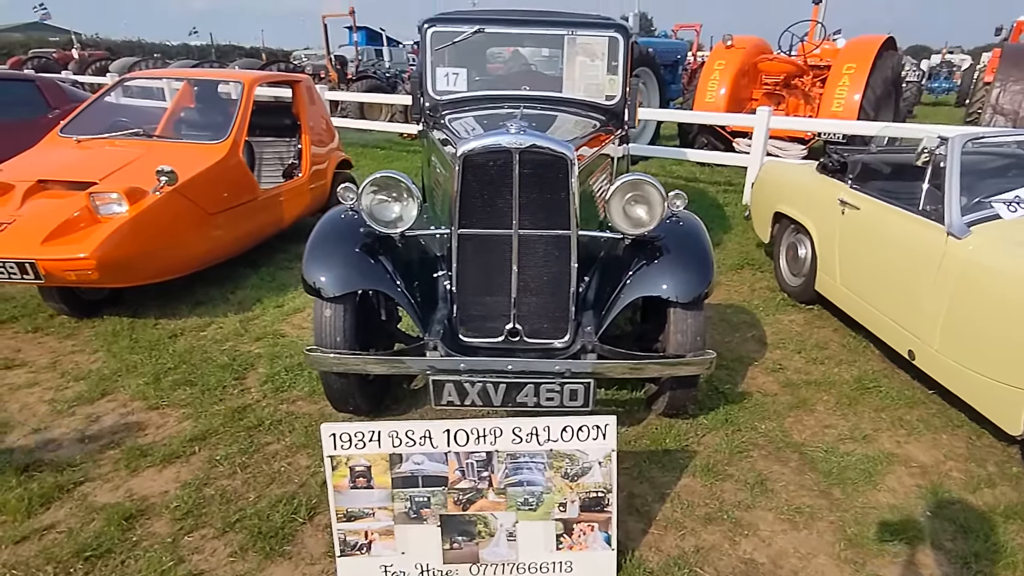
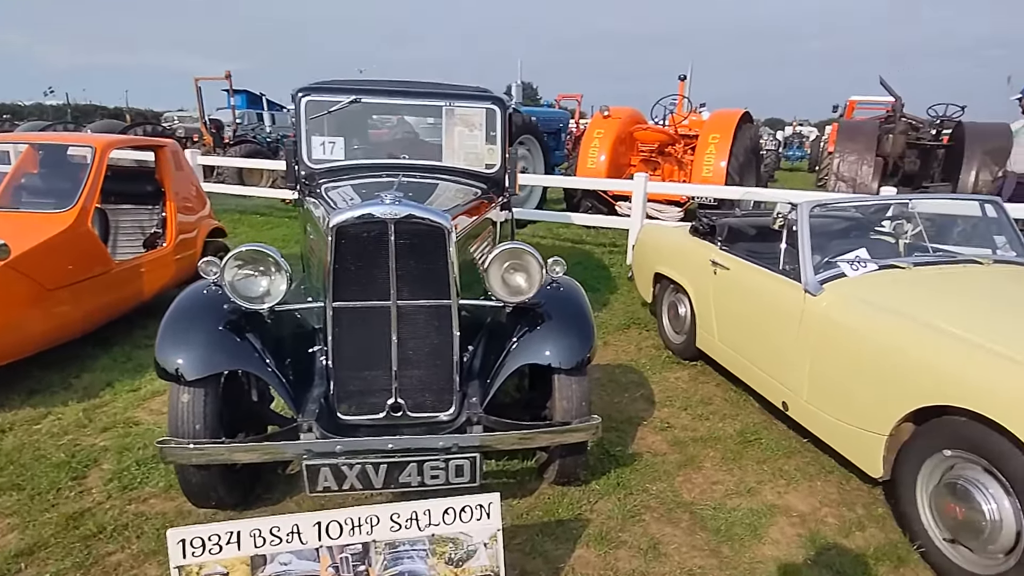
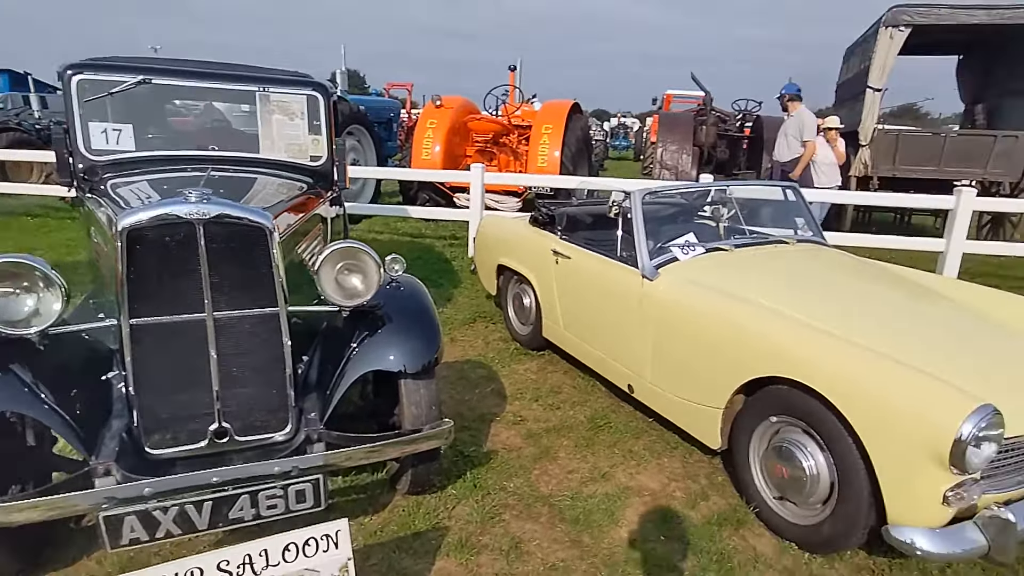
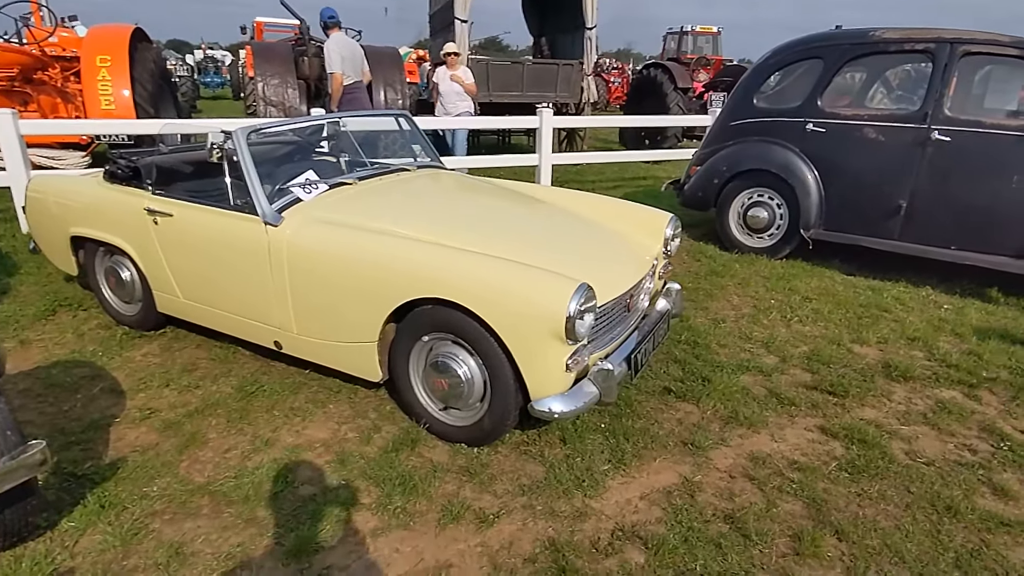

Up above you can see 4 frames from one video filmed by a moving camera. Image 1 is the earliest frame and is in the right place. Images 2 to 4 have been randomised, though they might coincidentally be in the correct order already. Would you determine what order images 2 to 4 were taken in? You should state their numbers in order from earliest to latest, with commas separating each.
2, 3, 4
